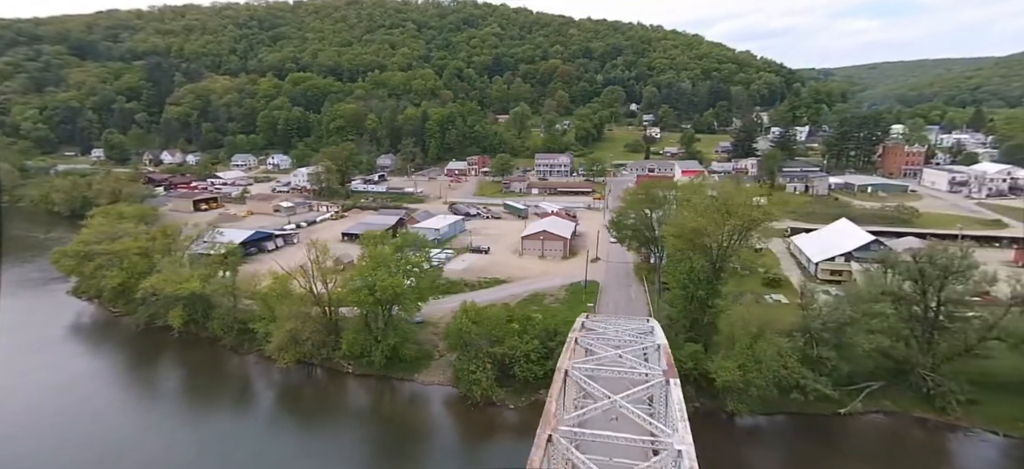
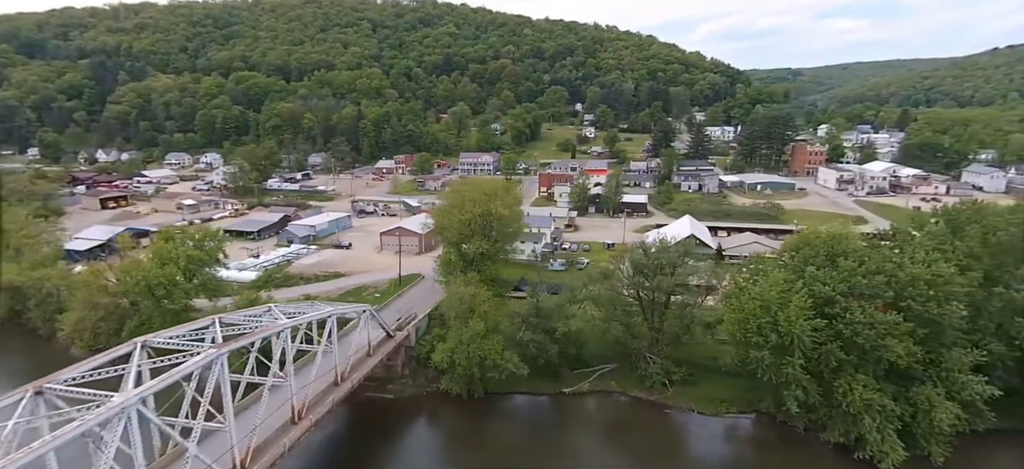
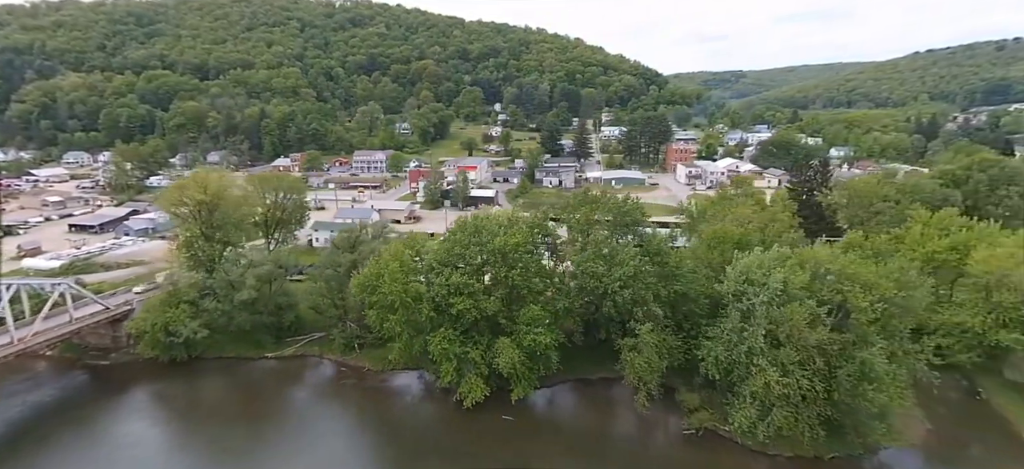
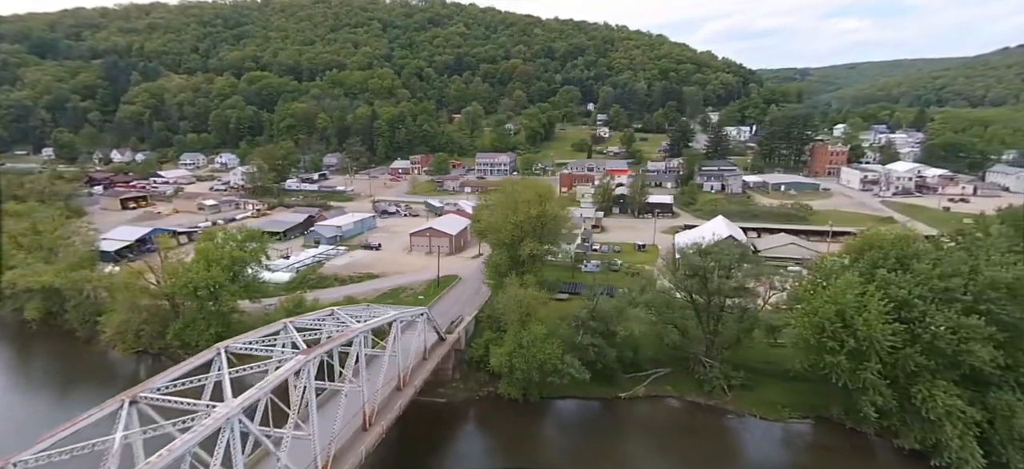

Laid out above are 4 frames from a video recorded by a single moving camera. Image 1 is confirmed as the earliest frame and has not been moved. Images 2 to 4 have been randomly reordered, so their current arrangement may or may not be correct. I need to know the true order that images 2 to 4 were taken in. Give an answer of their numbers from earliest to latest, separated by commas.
4, 2, 3
